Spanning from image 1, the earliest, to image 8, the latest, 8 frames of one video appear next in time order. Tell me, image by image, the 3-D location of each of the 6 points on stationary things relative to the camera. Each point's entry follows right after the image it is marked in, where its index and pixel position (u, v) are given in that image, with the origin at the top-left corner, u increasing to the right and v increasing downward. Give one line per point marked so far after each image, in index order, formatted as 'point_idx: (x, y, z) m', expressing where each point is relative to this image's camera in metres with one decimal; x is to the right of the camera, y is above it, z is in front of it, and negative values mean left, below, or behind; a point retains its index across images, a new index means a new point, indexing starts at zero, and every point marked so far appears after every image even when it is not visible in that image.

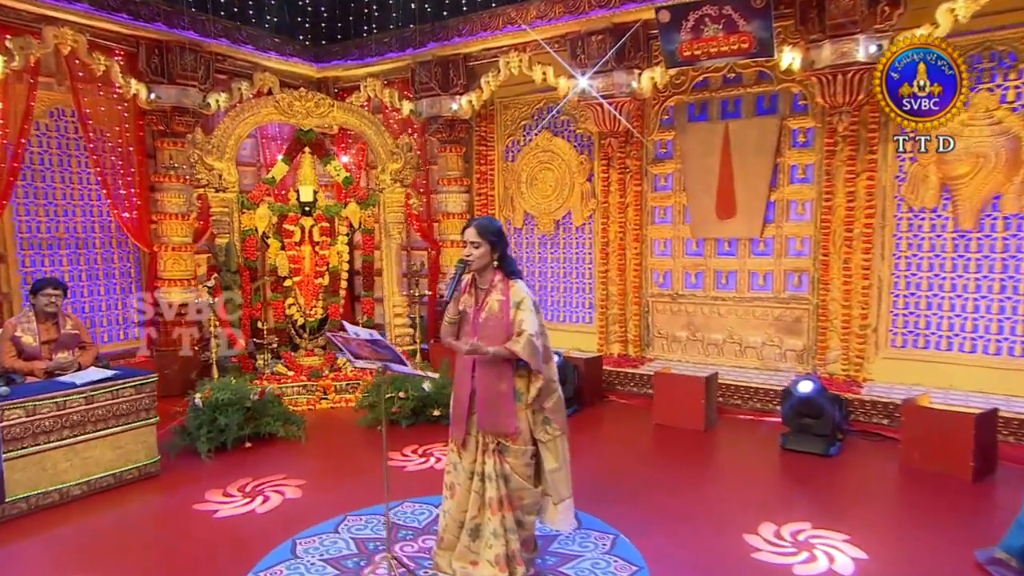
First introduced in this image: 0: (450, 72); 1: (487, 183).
0: (-0.5, +1.7, +7.1) m
1: (-0.2, +0.9, +7.3) m
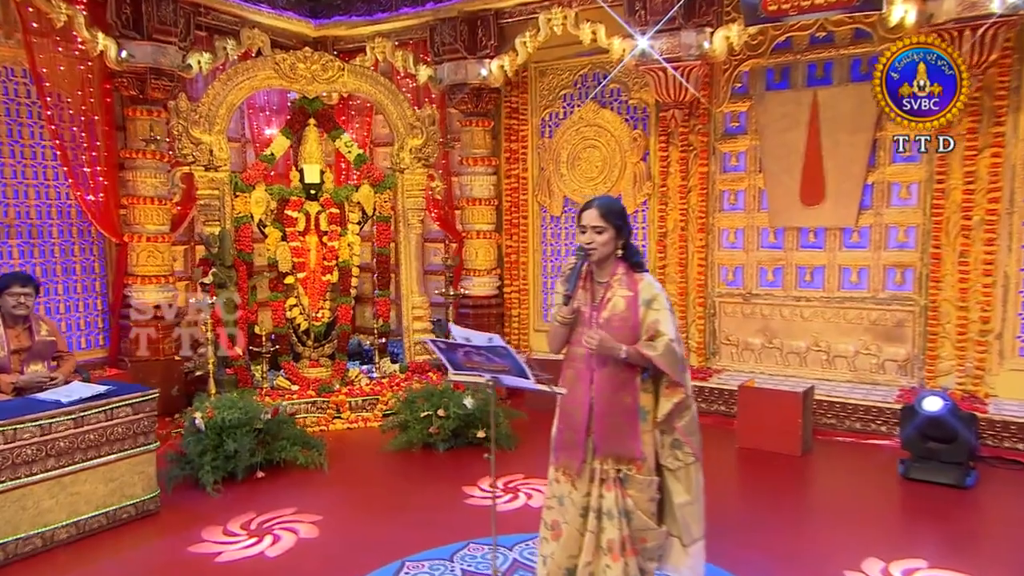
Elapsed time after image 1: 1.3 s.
0: (-0.2, +1.8, +6.0) m
1: (0.0, +0.9, +6.3) m
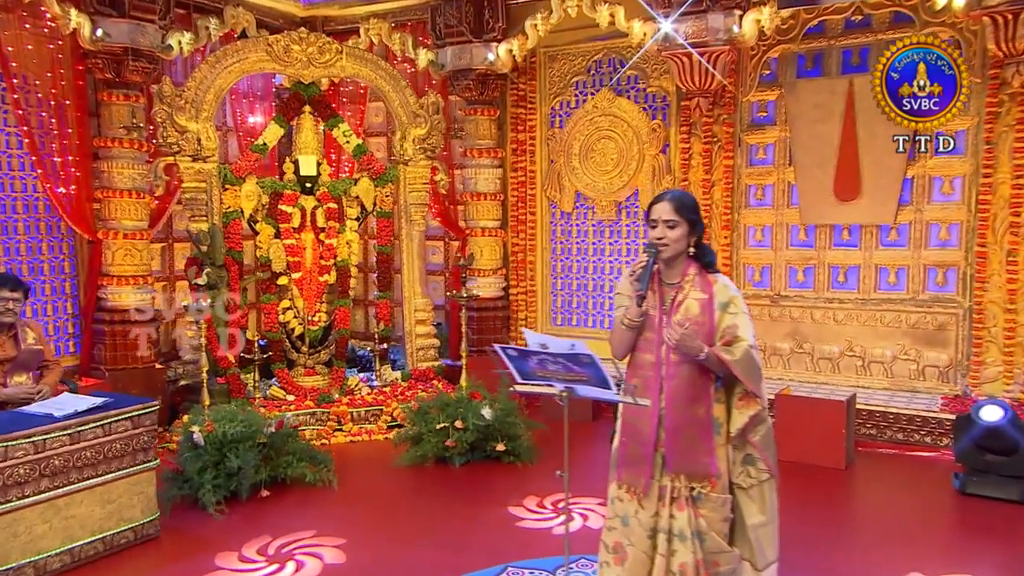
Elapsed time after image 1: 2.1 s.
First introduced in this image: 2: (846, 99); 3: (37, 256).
0: (-0.2, +1.8, +5.6) m
1: (+0.1, +0.9, +5.9) m
2: (+1.9, +1.1, +4.9) m
3: (-2.9, +0.2, +5.5) m
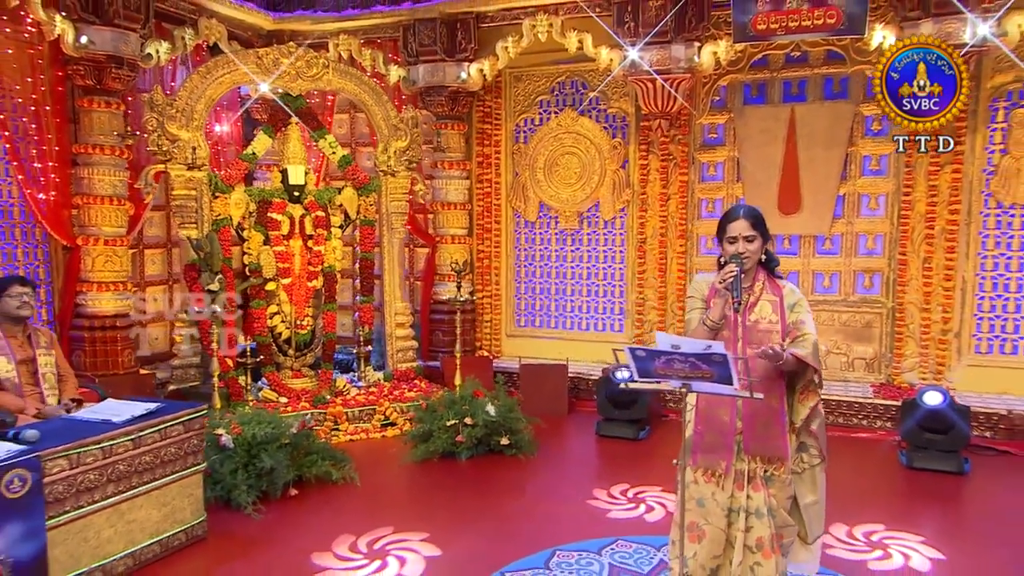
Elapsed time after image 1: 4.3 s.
0: (-0.4, +1.7, +6.0) m
1: (-0.1, +0.9, +6.3) m
2: (+1.7, +1.0, +5.6) m
3: (-3.1, +0.2, +5.4) m
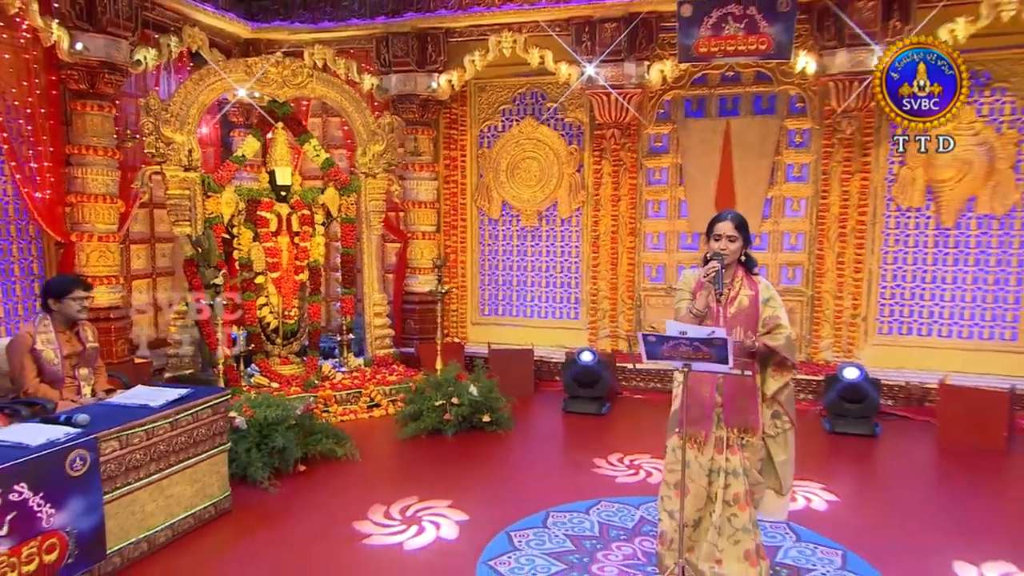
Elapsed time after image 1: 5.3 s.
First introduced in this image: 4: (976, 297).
0: (-0.6, +1.8, +6.5) m
1: (-0.4, +0.9, +6.9) m
2: (+1.5, +1.1, +6.3) m
3: (-3.2, +0.2, +5.7) m
4: (+3.1, -0.1, +6.0) m
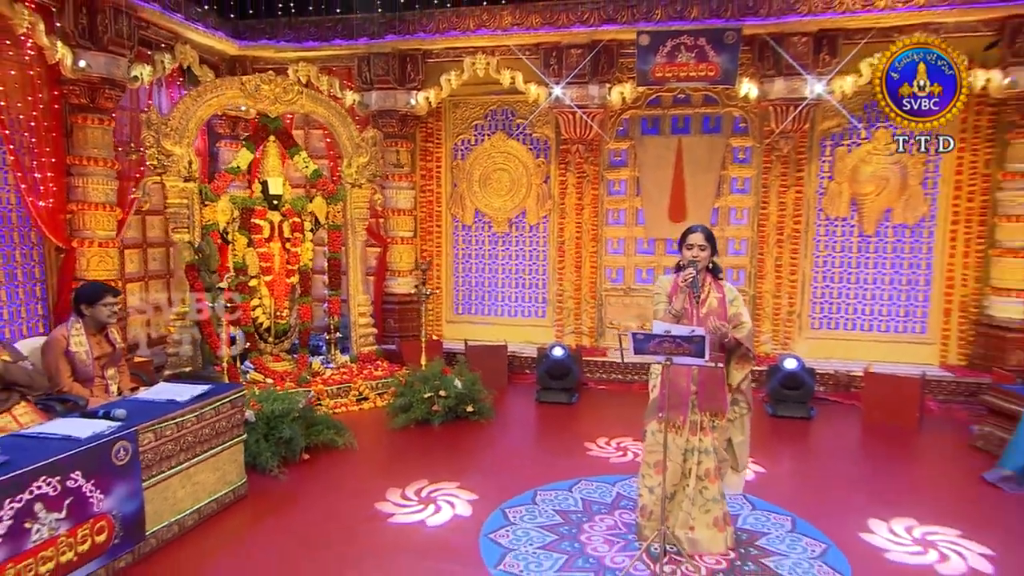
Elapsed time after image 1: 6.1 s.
0: (-0.8, +1.8, +7.0) m
1: (-0.7, +0.9, +7.4) m
2: (+1.3, +1.1, +7.0) m
3: (-3.4, +0.2, +6.0) m
4: (+3.0, -0.1, +6.8) m
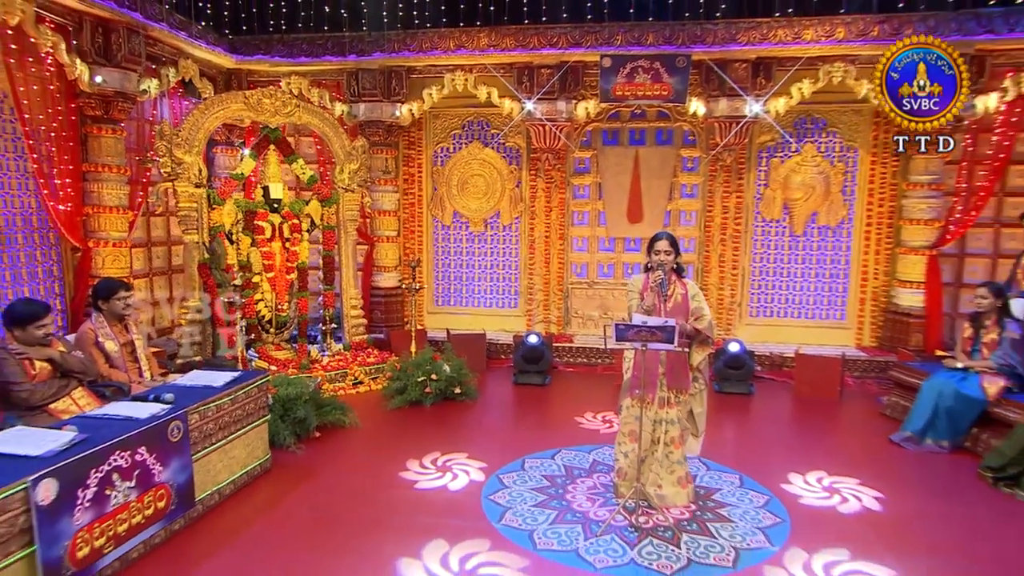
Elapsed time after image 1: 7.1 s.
0: (-1.1, +1.8, +7.7) m
1: (-0.9, +1.0, +8.1) m
2: (+1.1, +1.2, +7.9) m
3: (-3.5, +0.2, +6.5) m
4: (+2.7, 0.0, +7.9) m
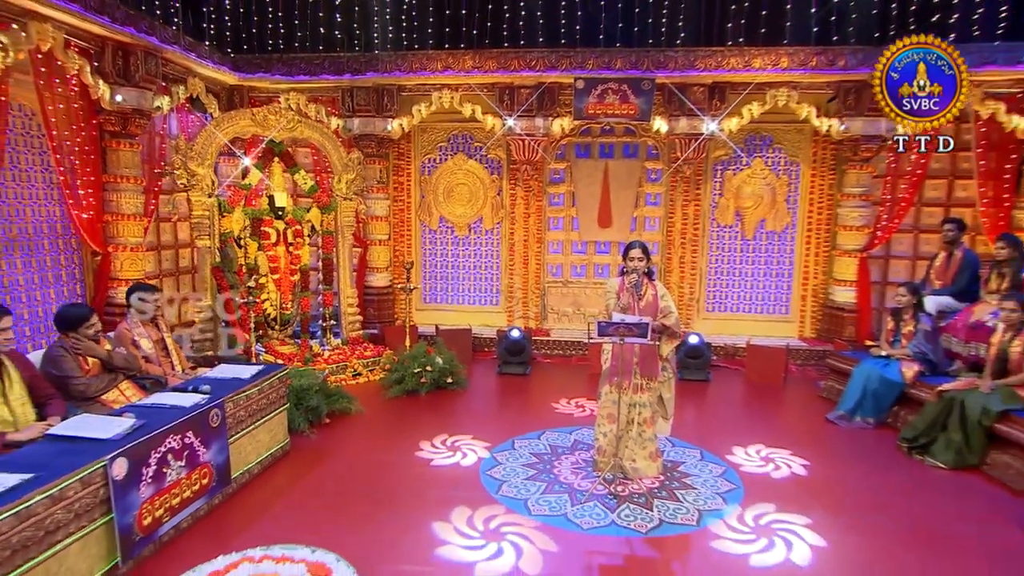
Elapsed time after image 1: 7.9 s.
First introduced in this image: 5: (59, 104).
0: (-1.2, +1.8, +8.4) m
1: (-1.1, +1.0, +8.9) m
2: (+0.9, +1.2, +8.8) m
3: (-3.6, +0.2, +7.1) m
4: (+2.6, 0.0, +8.8) m
5: (-3.5, +1.4, +6.8) m
